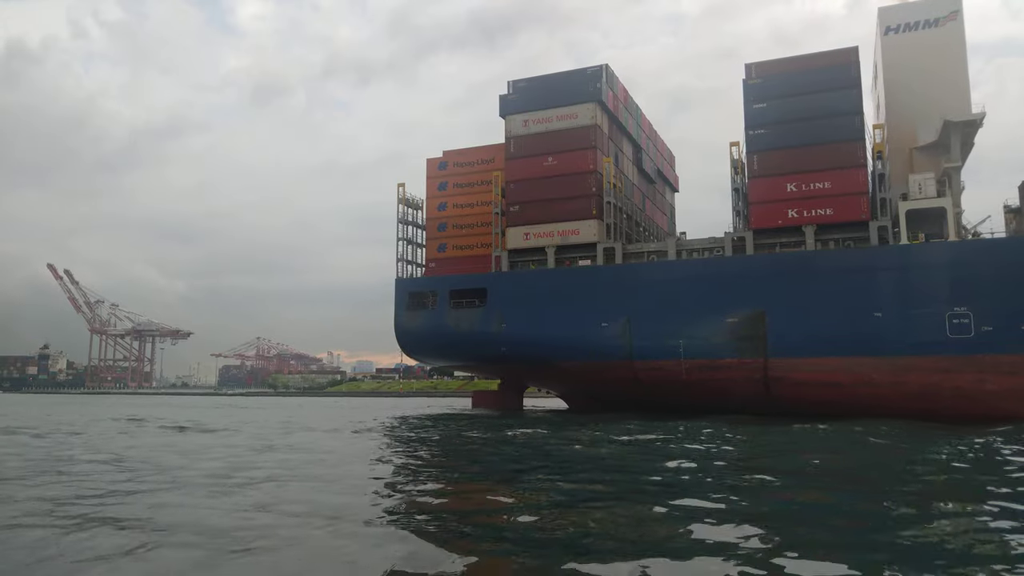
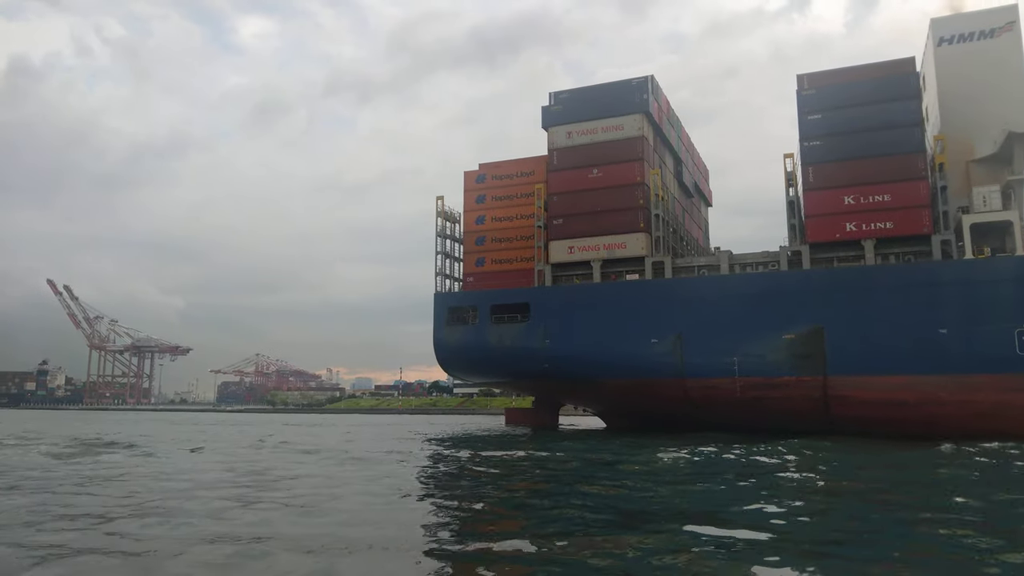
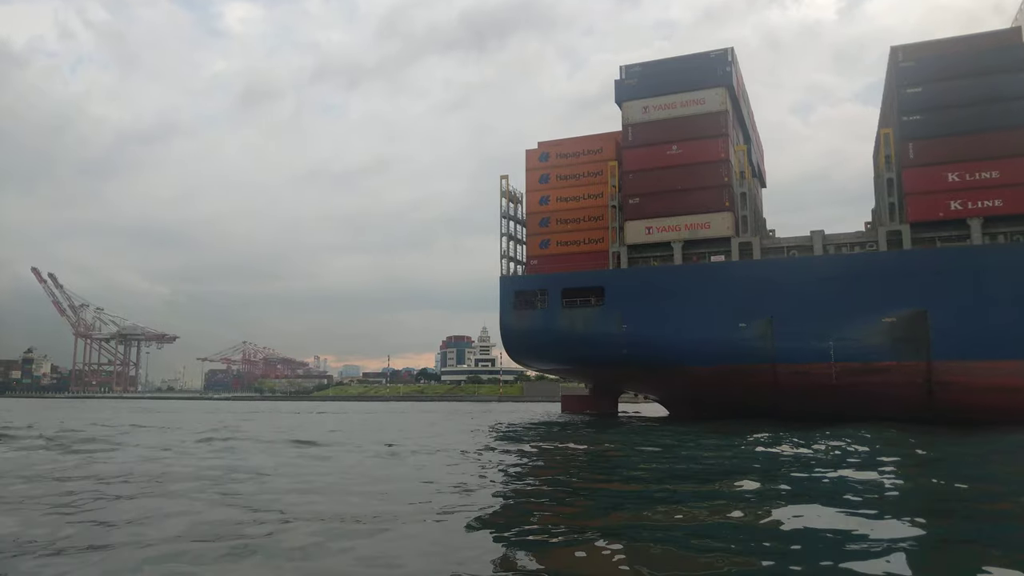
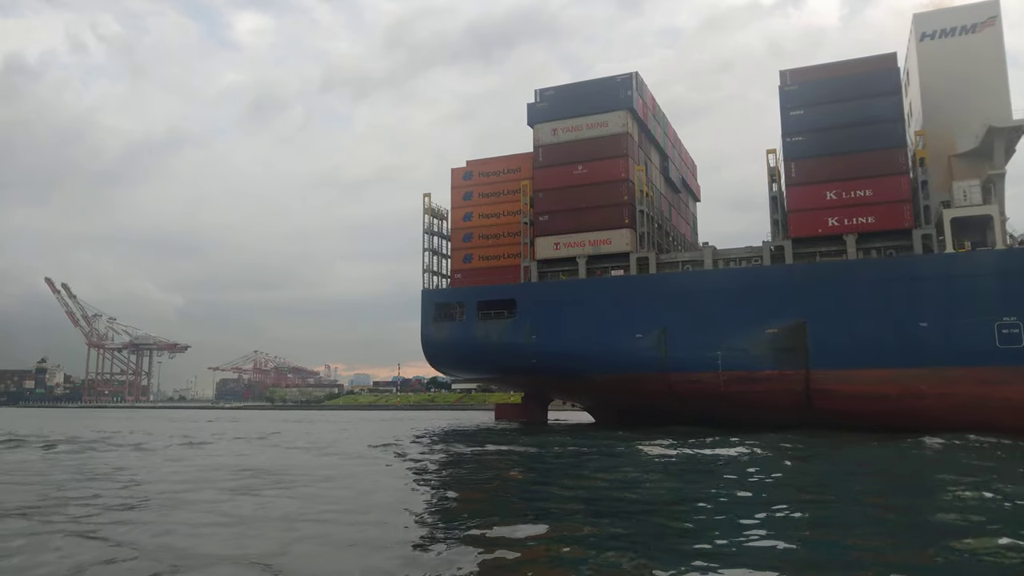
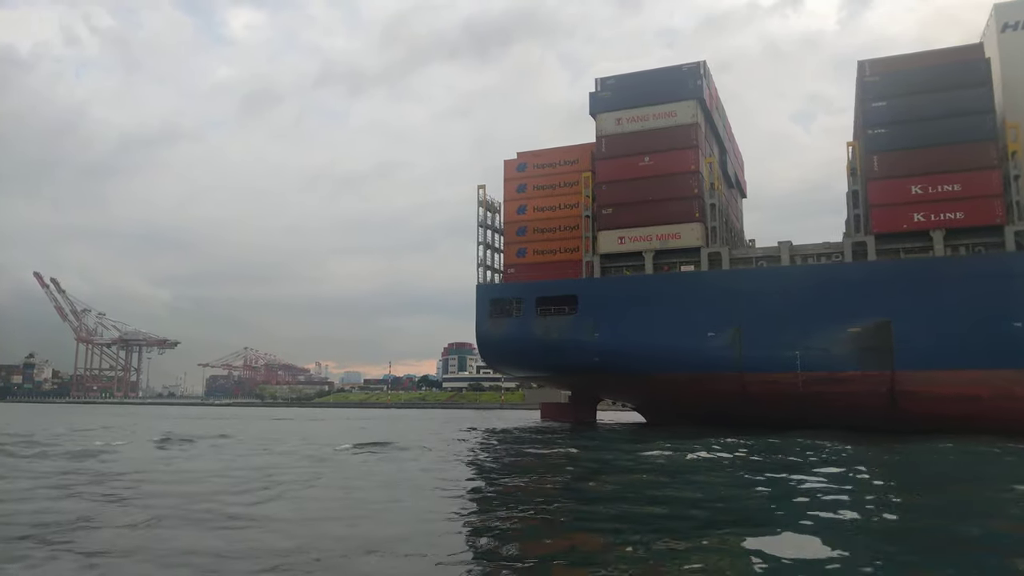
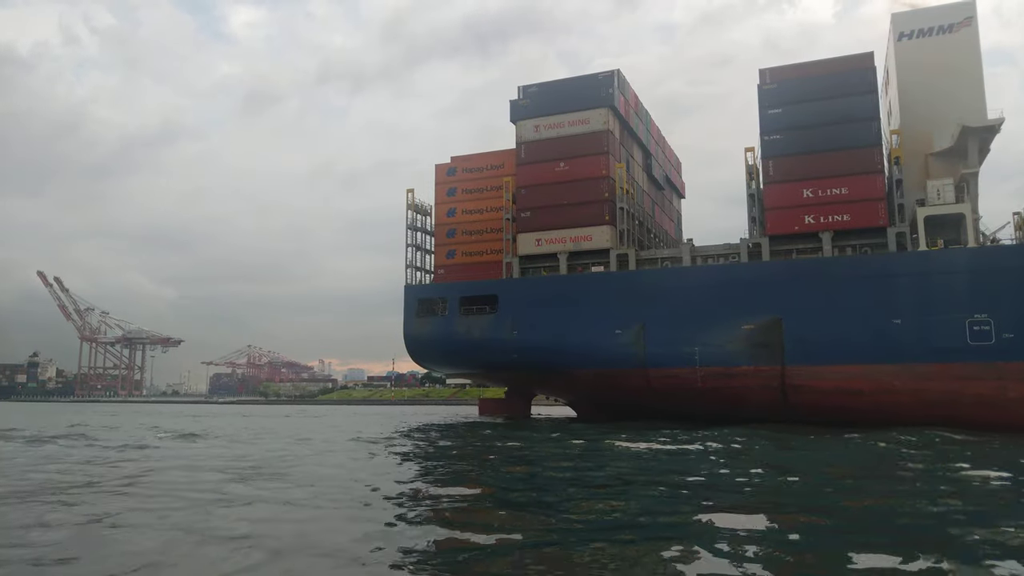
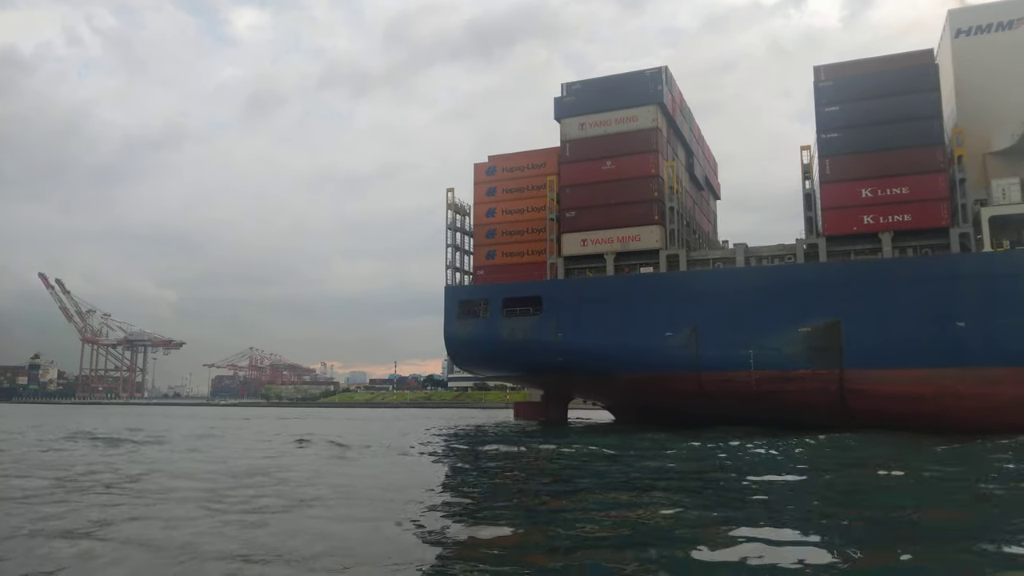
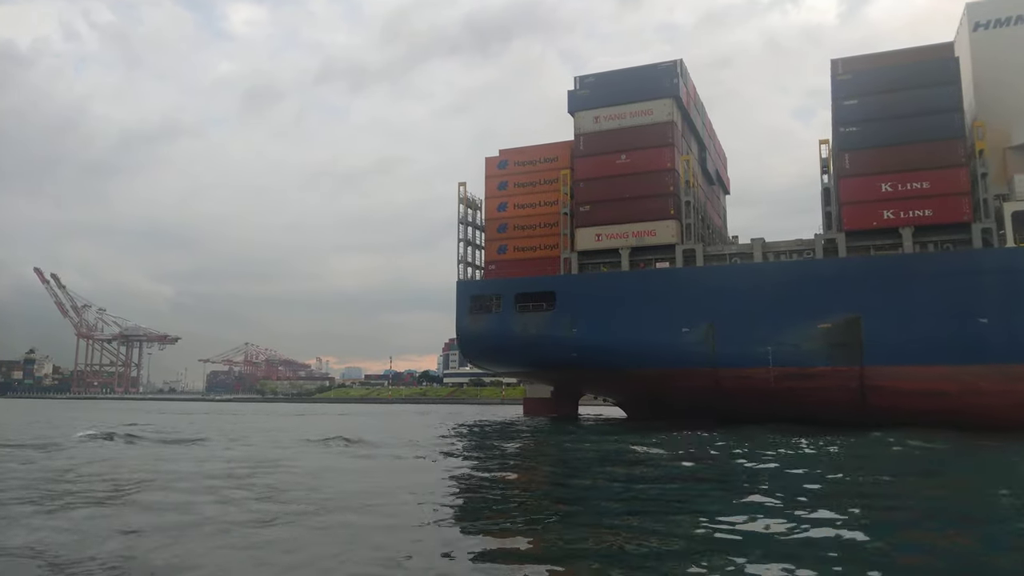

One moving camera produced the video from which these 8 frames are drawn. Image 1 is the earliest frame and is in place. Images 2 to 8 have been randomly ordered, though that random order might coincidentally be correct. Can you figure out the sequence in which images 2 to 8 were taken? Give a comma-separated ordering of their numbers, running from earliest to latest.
6, 4, 2, 7, 8, 5, 3
